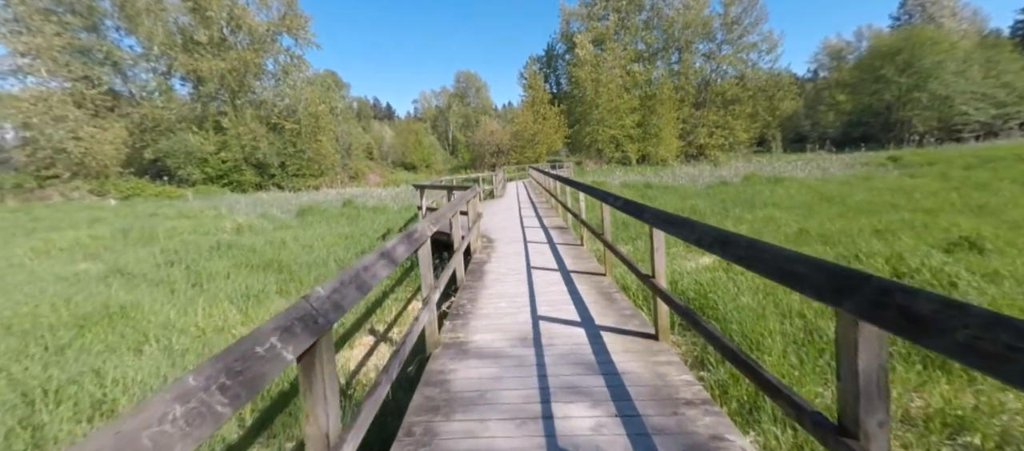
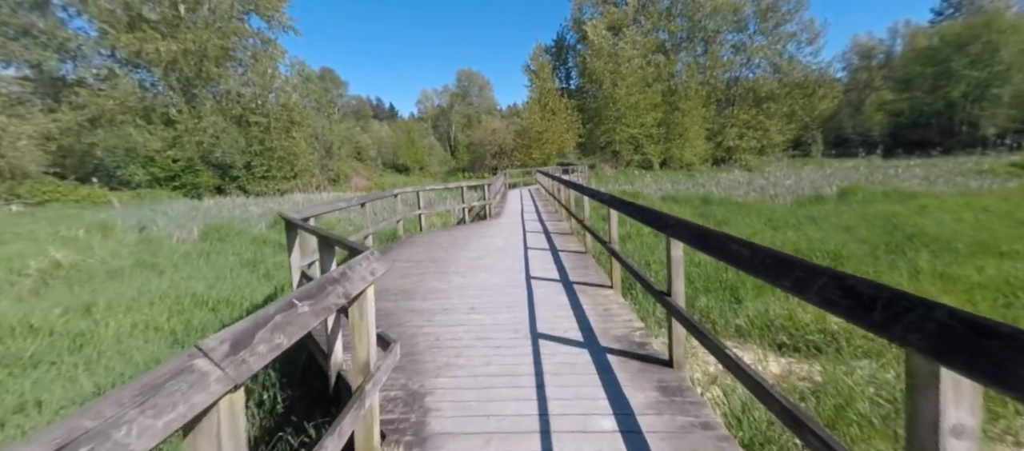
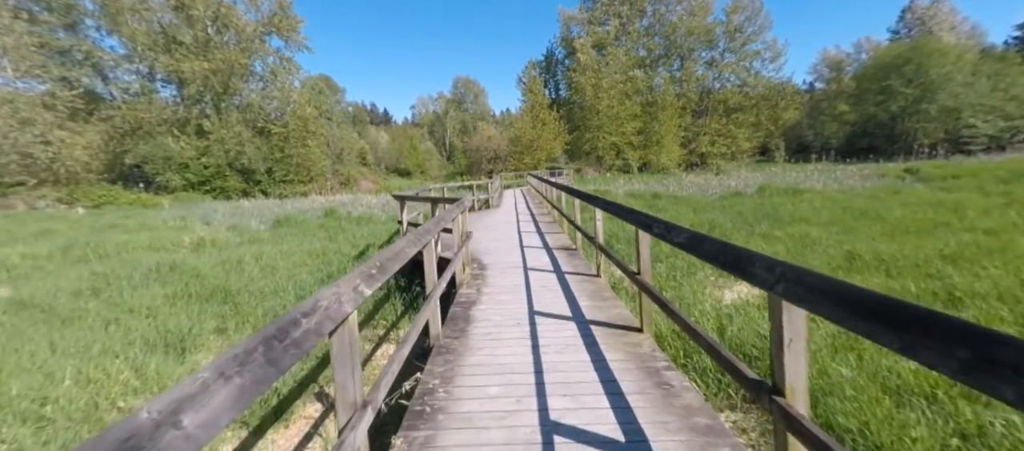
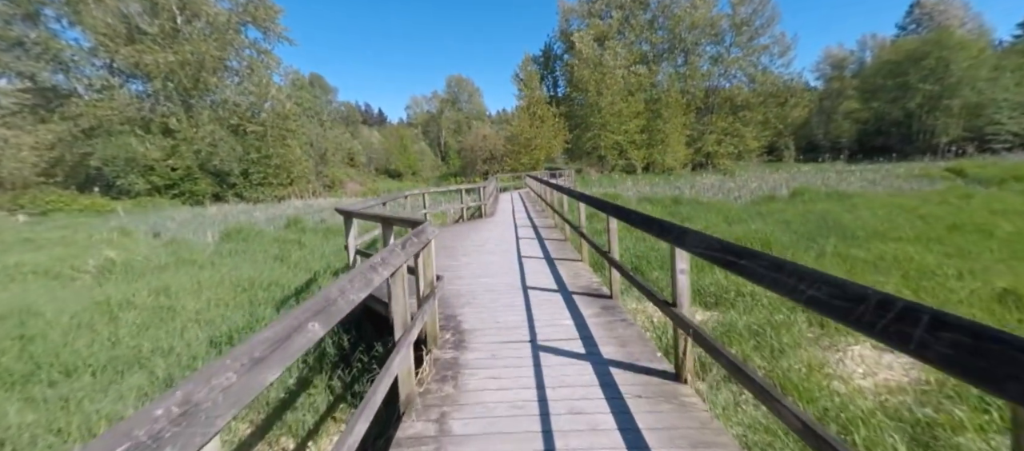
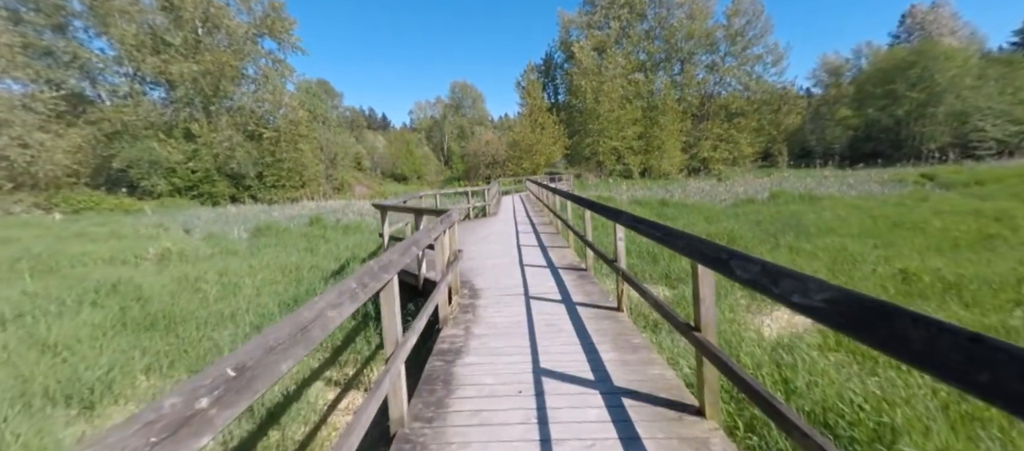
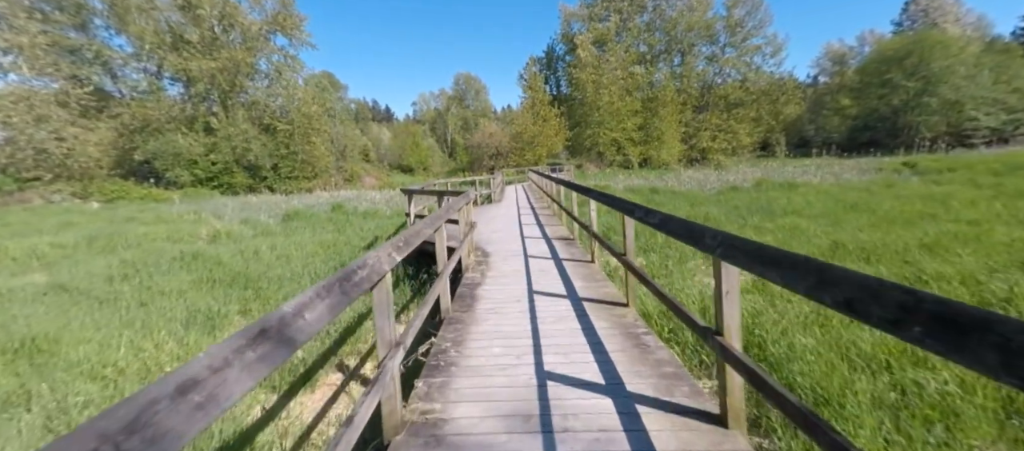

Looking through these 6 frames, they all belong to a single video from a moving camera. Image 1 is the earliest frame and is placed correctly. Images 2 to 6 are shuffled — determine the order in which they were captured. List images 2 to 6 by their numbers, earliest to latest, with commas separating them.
6, 3, 5, 4, 2
